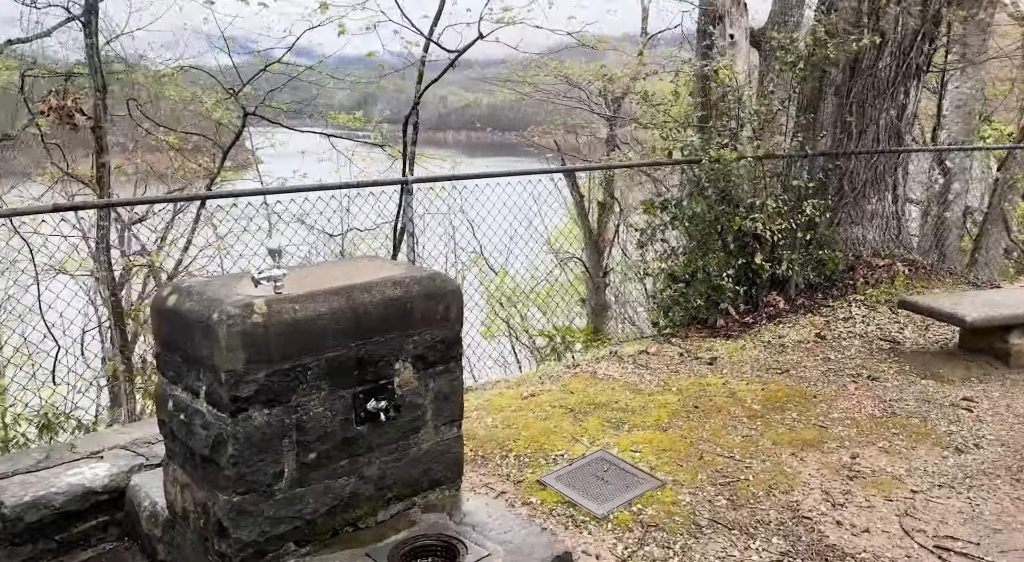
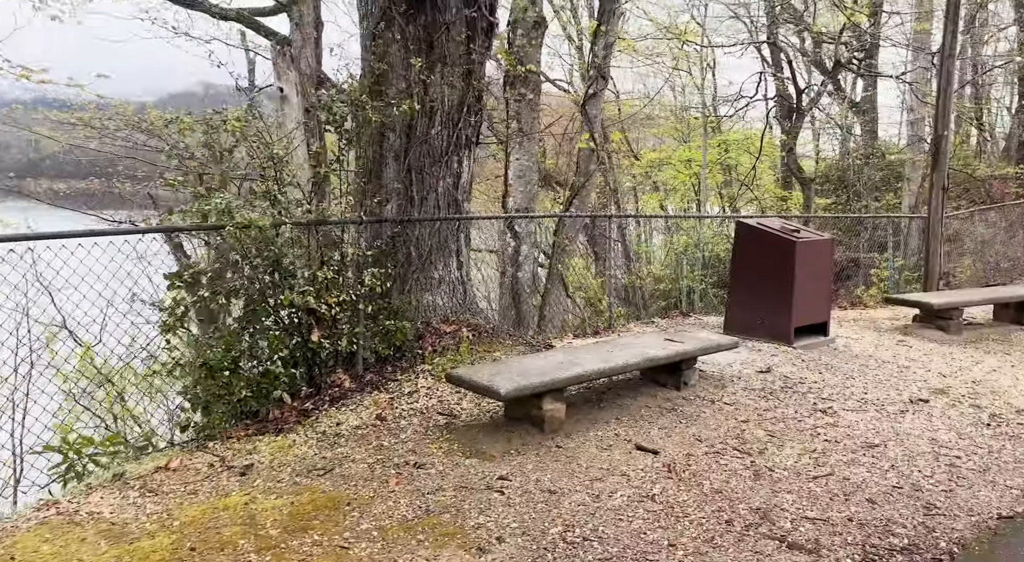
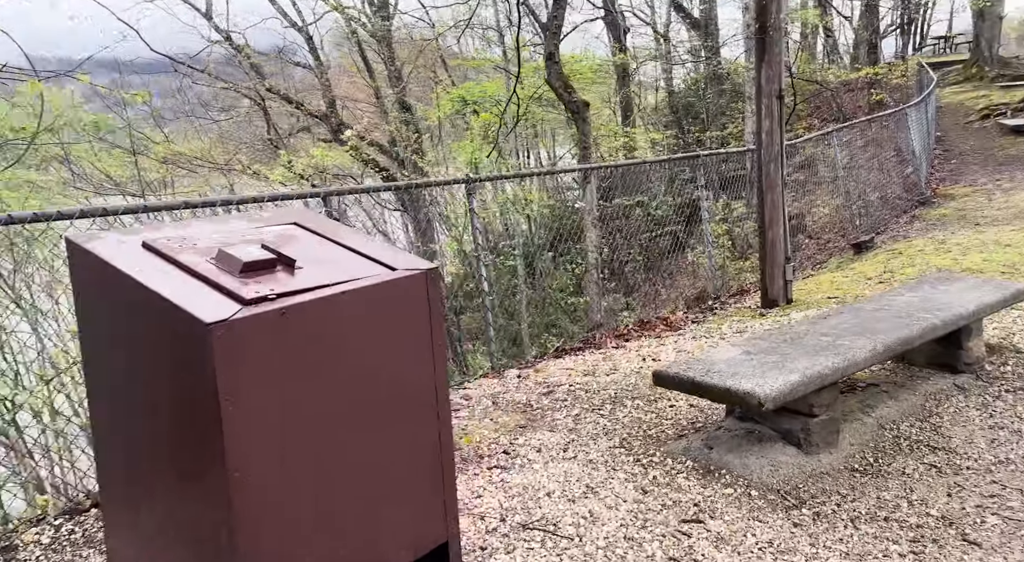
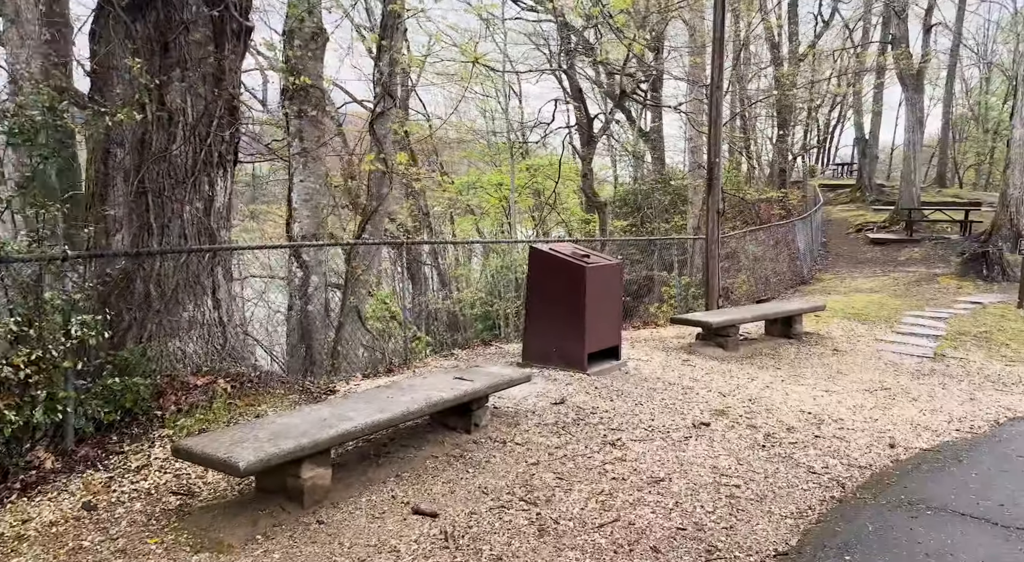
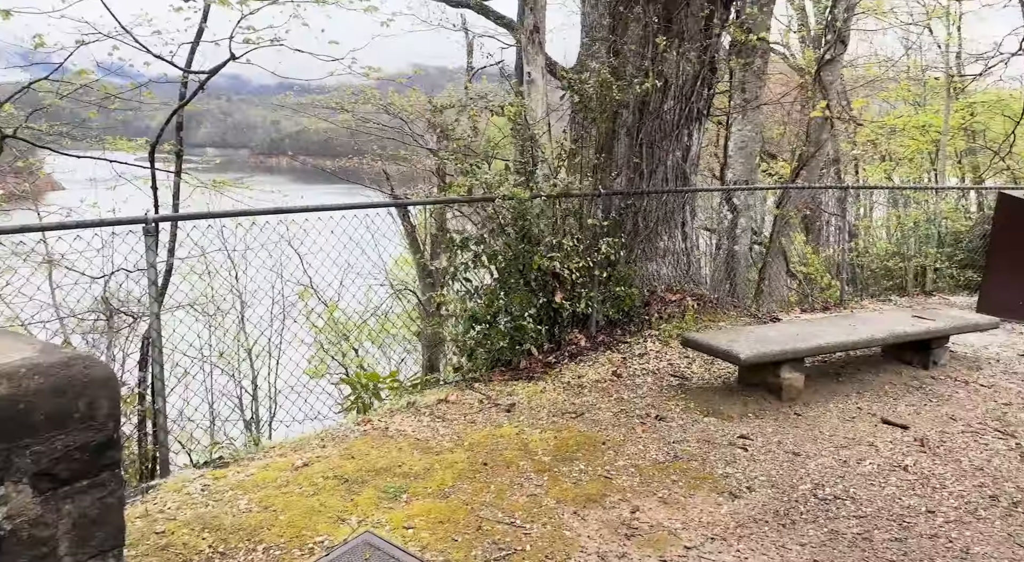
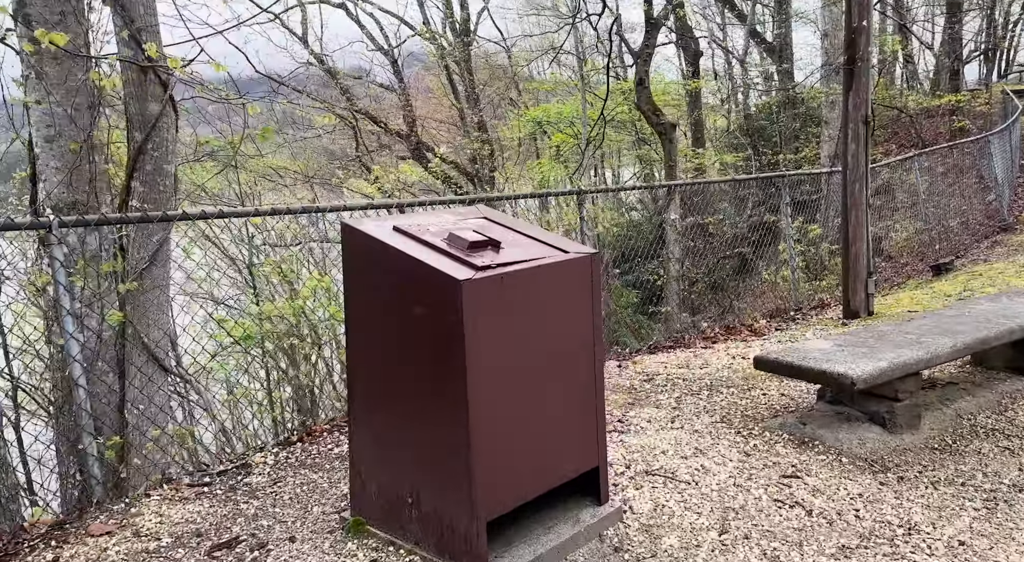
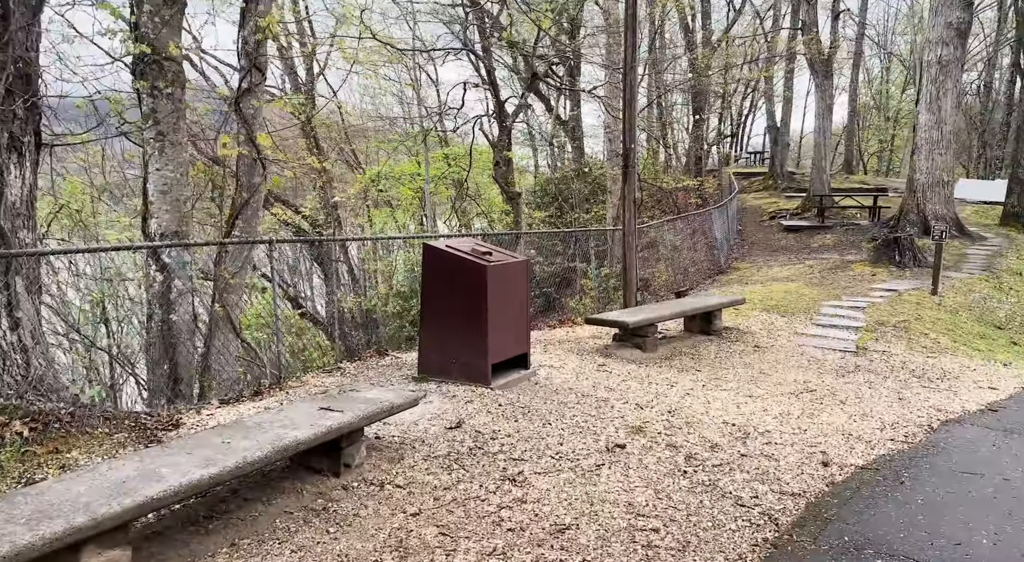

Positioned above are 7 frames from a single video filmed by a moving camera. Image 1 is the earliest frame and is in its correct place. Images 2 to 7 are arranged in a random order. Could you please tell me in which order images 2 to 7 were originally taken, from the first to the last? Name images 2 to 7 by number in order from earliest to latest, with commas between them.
5, 2, 4, 7, 6, 3
